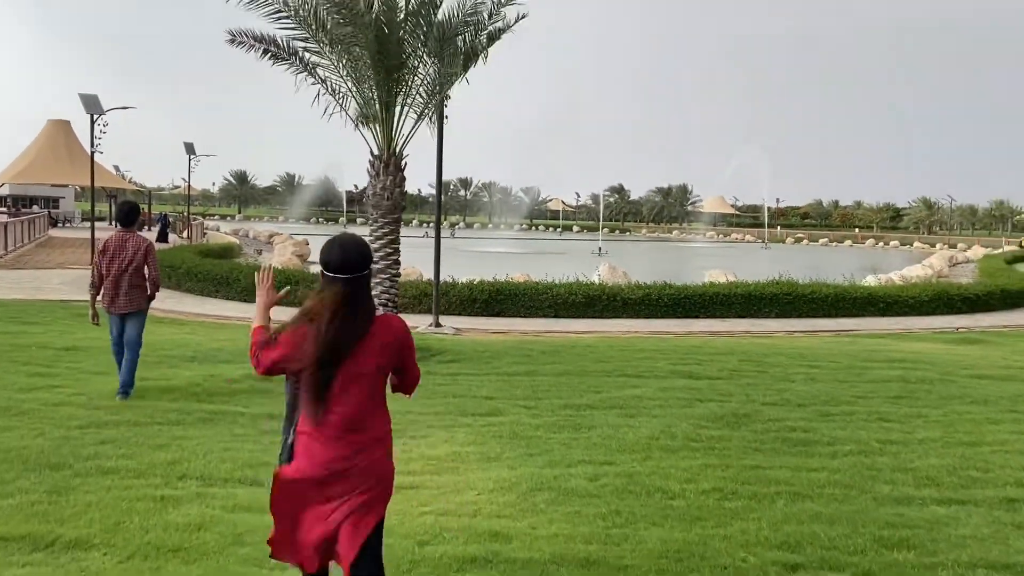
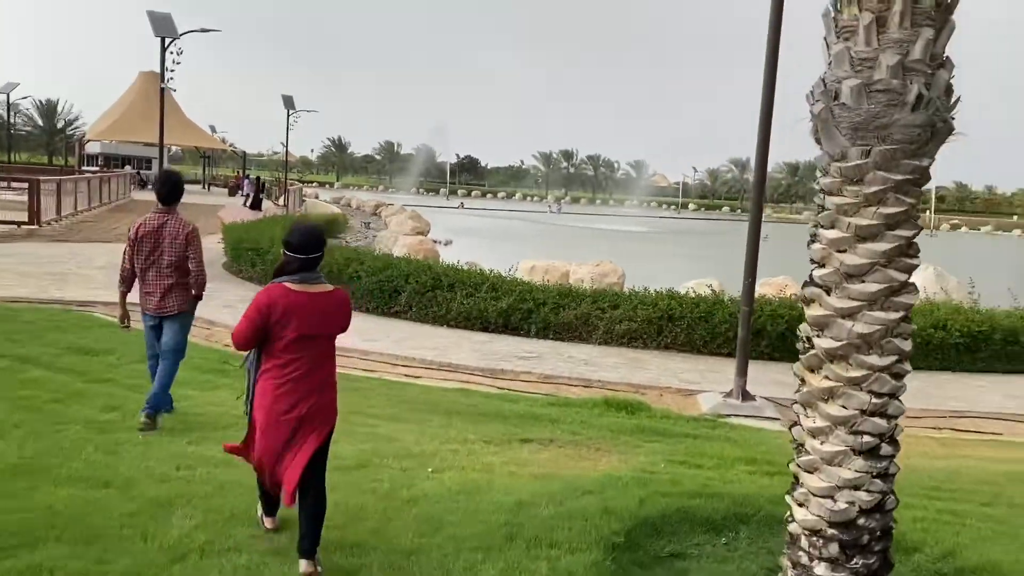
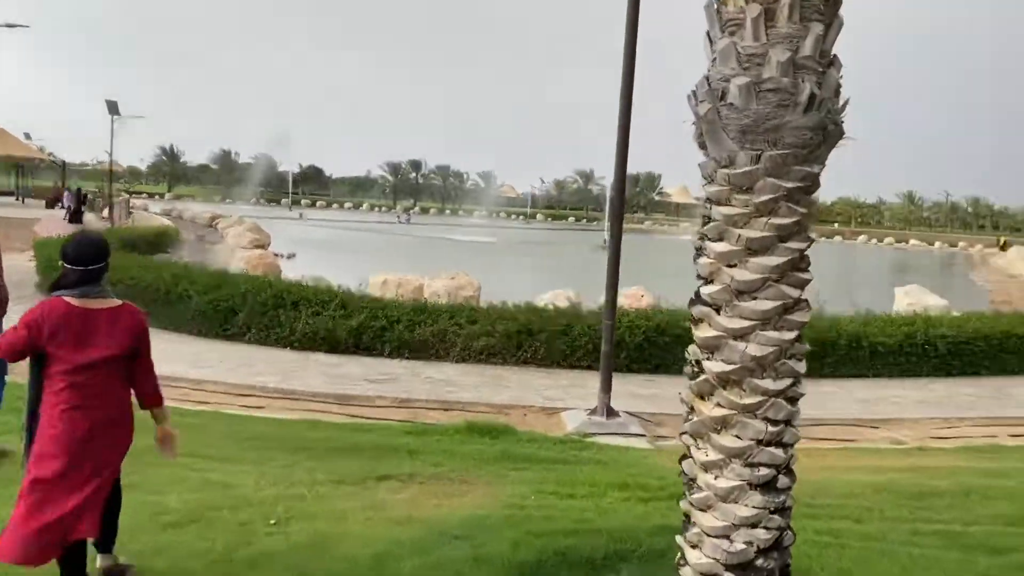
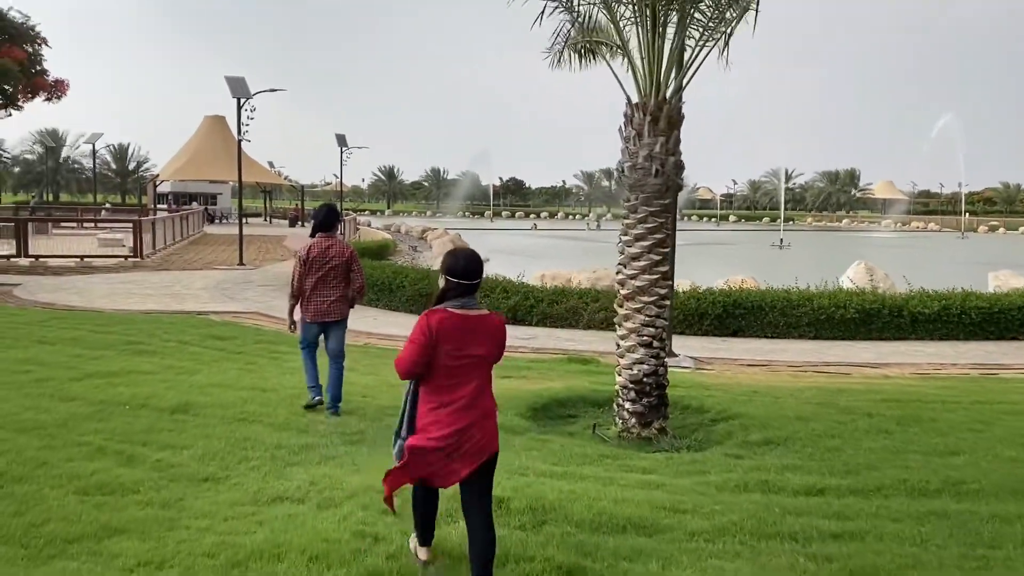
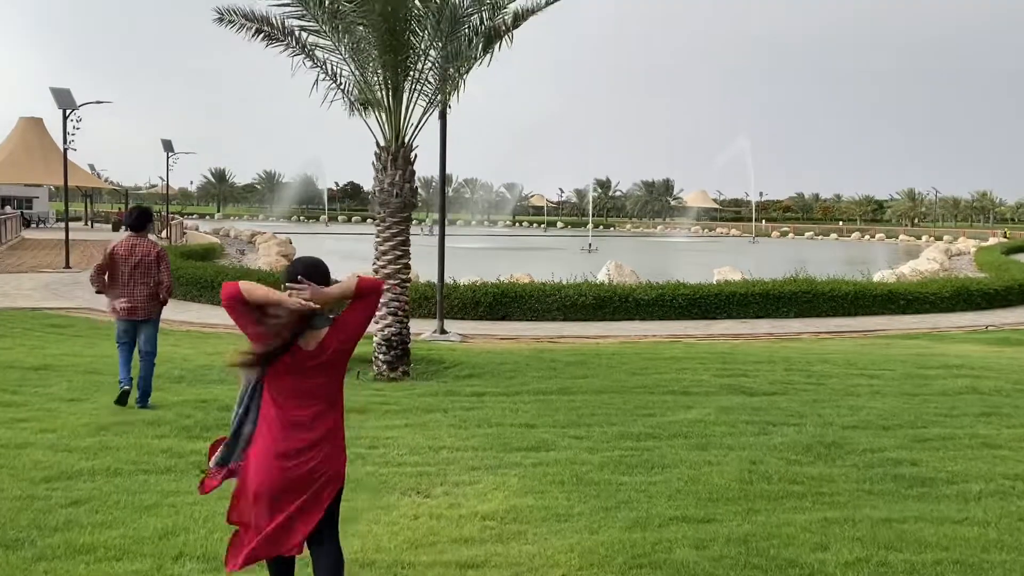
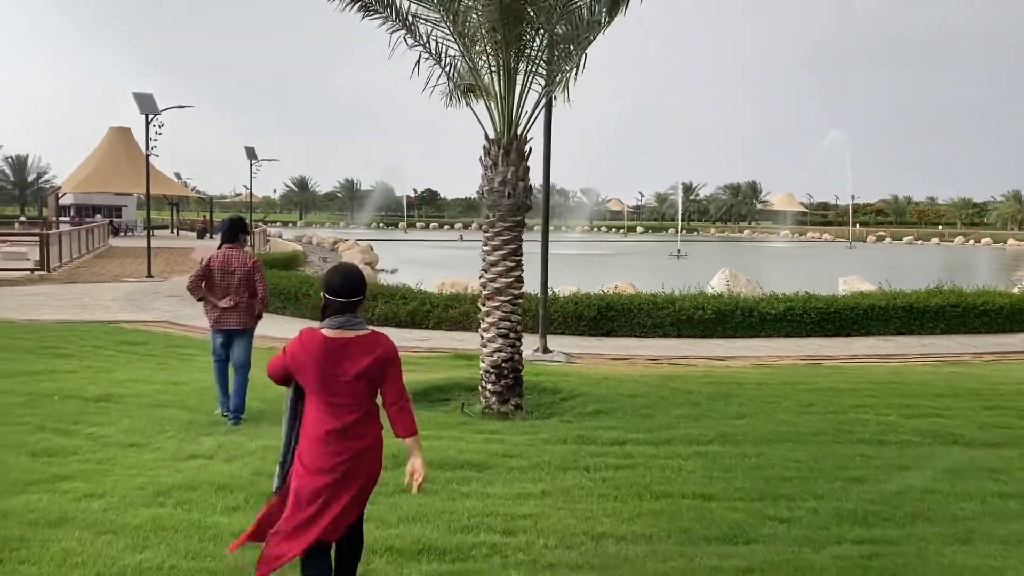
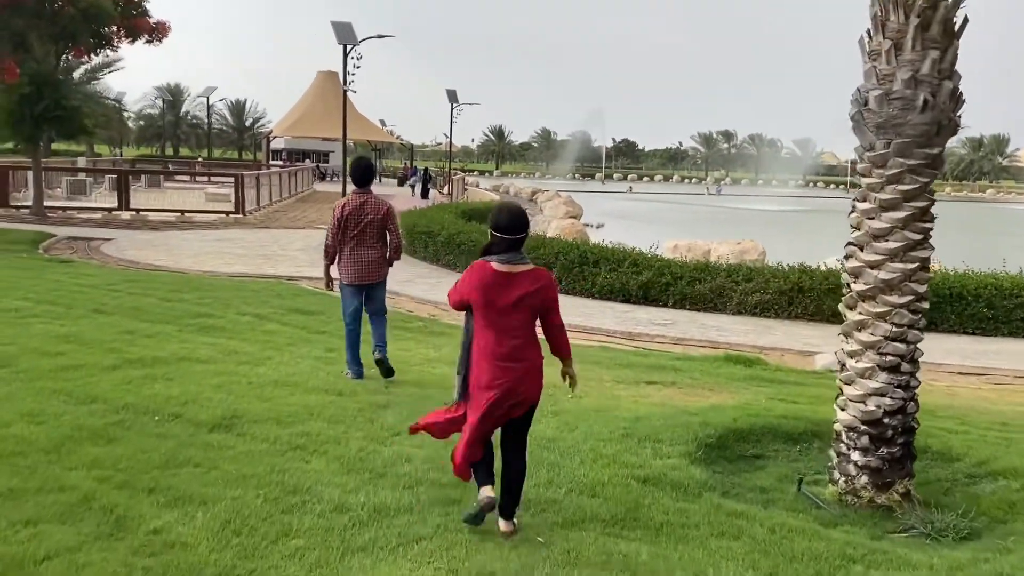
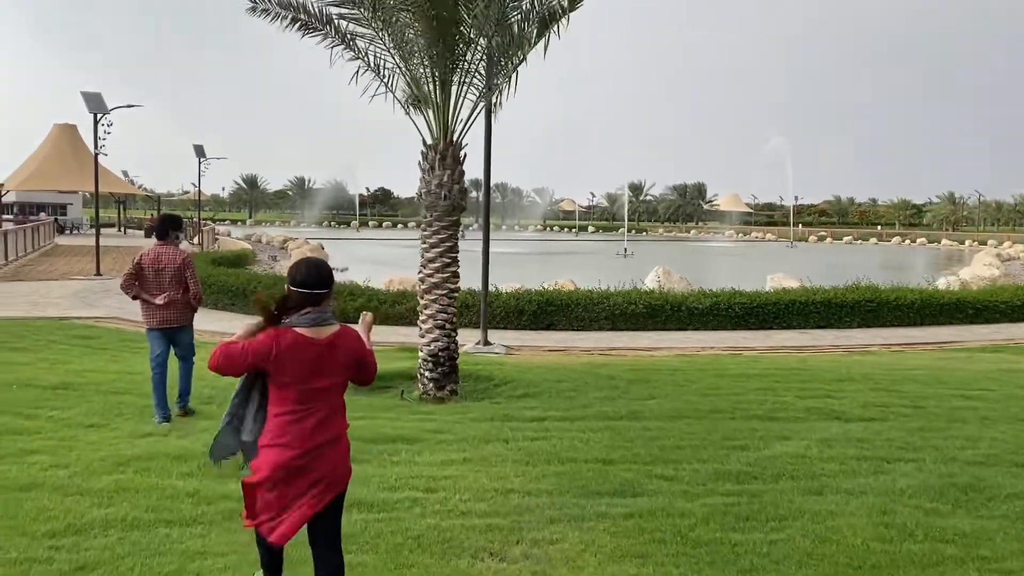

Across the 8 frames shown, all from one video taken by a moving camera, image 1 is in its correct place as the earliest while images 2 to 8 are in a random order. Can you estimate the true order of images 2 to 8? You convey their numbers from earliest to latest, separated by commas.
5, 8, 6, 4, 7, 2, 3
